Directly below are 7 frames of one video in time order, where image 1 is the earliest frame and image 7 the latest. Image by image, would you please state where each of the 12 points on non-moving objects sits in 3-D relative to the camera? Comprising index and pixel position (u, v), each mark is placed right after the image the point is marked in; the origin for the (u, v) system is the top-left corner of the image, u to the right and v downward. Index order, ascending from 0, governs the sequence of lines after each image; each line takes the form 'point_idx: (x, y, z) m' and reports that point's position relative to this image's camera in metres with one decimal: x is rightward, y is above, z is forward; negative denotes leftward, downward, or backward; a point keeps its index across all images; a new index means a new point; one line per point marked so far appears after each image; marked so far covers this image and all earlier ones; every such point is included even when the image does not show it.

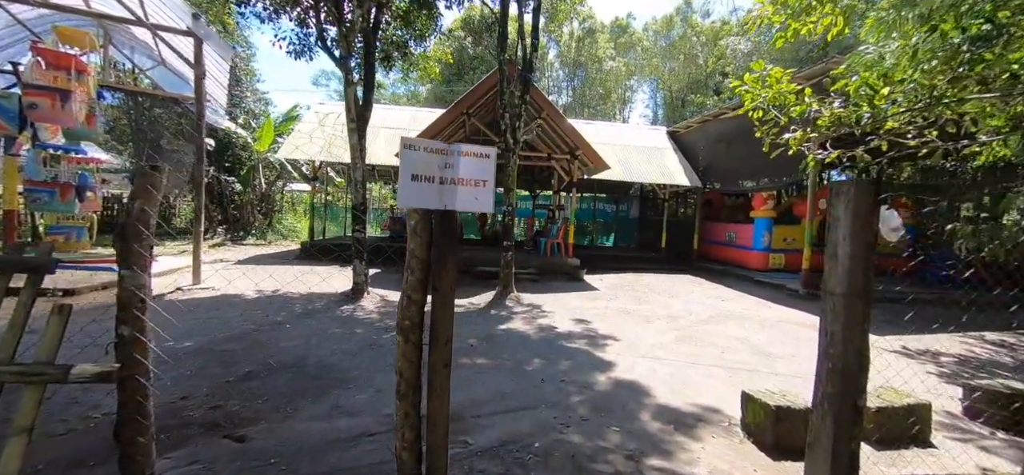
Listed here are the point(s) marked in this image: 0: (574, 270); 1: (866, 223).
0: (+1.5, -0.8, +10.0) m
1: (+1.5, 0.0, +1.8) m
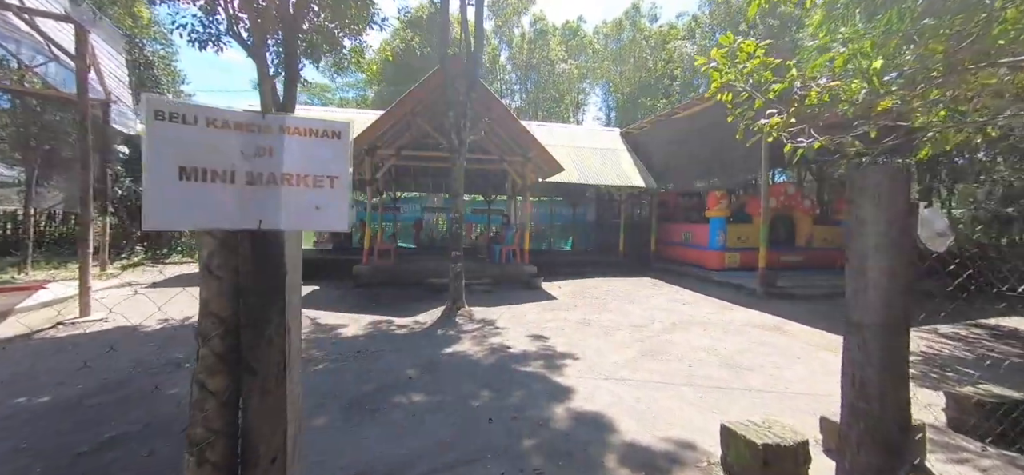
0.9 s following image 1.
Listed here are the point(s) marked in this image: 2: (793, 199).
0: (+0.4, -0.9, +9.4) m
1: (+1.2, 0.0, +1.3) m
2: (+7.0, +0.9, +10.3) m
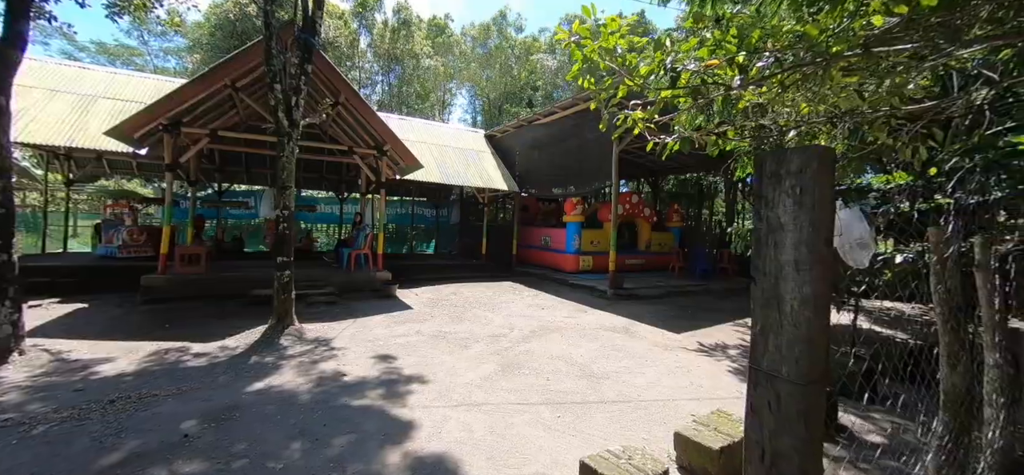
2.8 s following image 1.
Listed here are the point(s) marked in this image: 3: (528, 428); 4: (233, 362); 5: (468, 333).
0: (-2.6, -1.0, +8.4) m
1: (+0.7, 0.0, +0.9) m
2: (+3.4, +0.8, +11.2) m
3: (+0.1, -1.5, +3.2) m
4: (-3.2, -1.4, +4.8) m
5: (-0.6, -1.3, +5.9) m
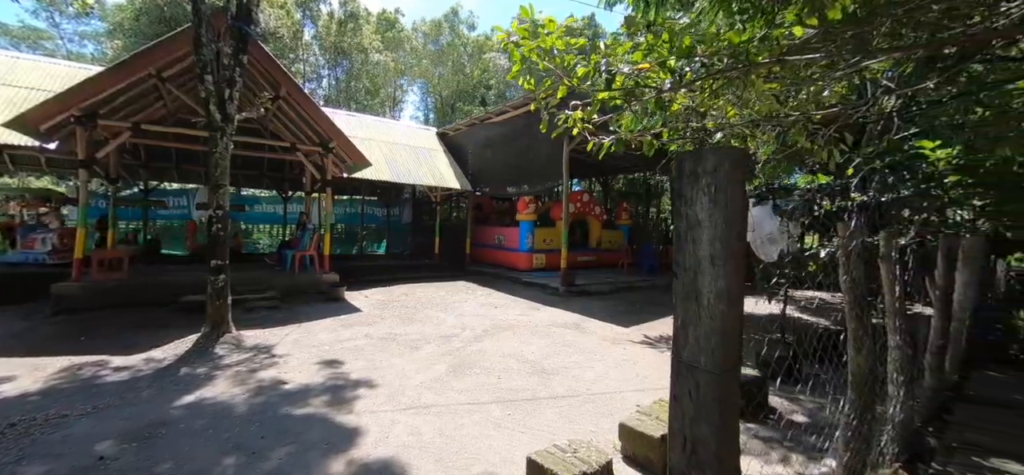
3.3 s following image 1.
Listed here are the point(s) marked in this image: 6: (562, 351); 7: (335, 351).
0: (-3.5, -1.0, +8.1) m
1: (+0.5, 0.0, +0.9) m
2: (+2.1, +0.8, +11.5) m
3: (-0.3, -1.5, +3.2) m
4: (-3.7, -1.5, +4.4) m
5: (-1.3, -1.3, +5.8) m
6: (+0.6, -1.4, +5.2) m
7: (-2.2, -1.4, +5.1) m
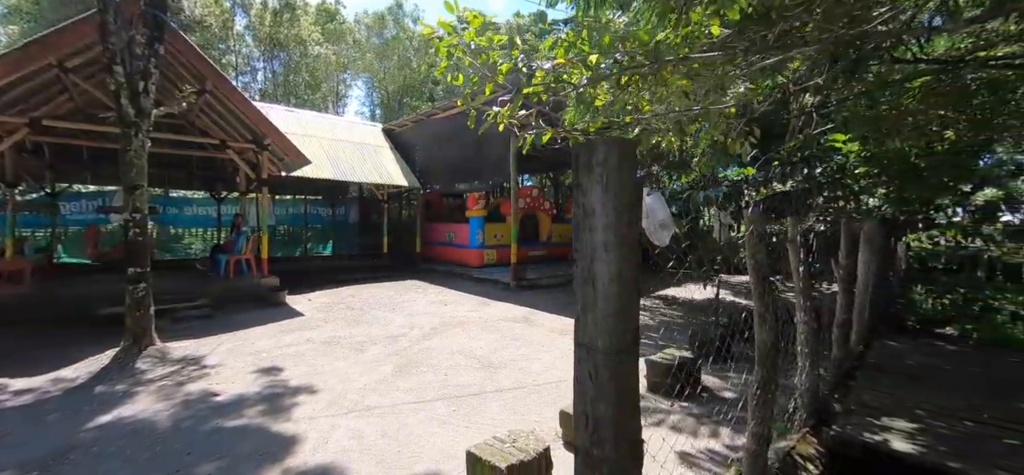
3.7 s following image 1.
0: (-4.4, -1.0, +7.7) m
1: (+0.3, 0.0, +1.0) m
2: (+0.7, +1.0, +11.7) m
3: (-0.7, -1.5, +3.2) m
4: (-4.3, -1.5, +4.0) m
5: (-2.0, -1.3, +5.6) m
6: (0.0, -1.3, +5.2) m
7: (-2.8, -1.4, +4.9) m
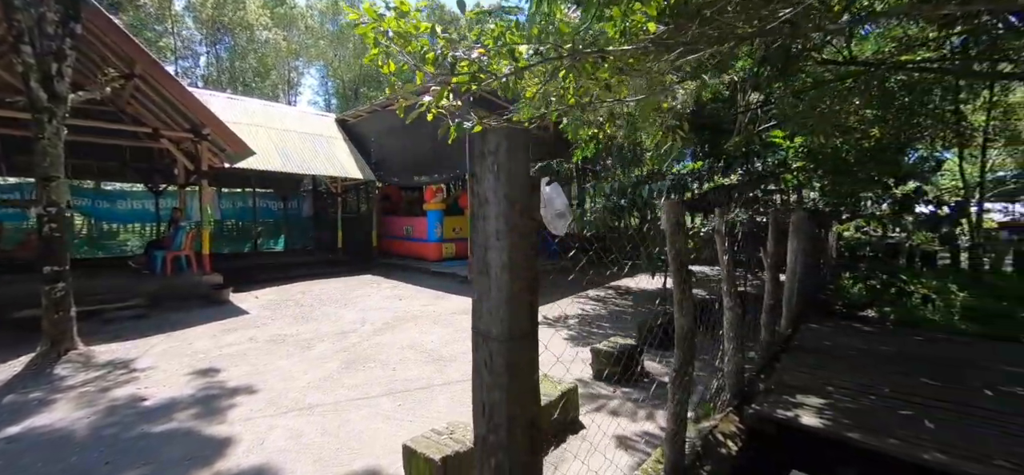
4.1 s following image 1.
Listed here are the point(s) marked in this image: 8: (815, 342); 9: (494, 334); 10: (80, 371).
0: (-5.2, -0.9, +7.3) m
1: (0.0, +0.1, +1.0) m
2: (-0.4, +1.2, +11.7) m
3: (-1.1, -1.4, +3.2) m
4: (-4.7, -1.5, +3.7) m
5: (-2.6, -1.2, +5.5) m
6: (-0.6, -1.3, +5.2) m
7: (-3.3, -1.3, +4.6) m
8: (+2.6, -0.9, +3.5) m
9: (0.0, -0.2, +1.0) m
10: (-4.5, -1.4, +4.4) m
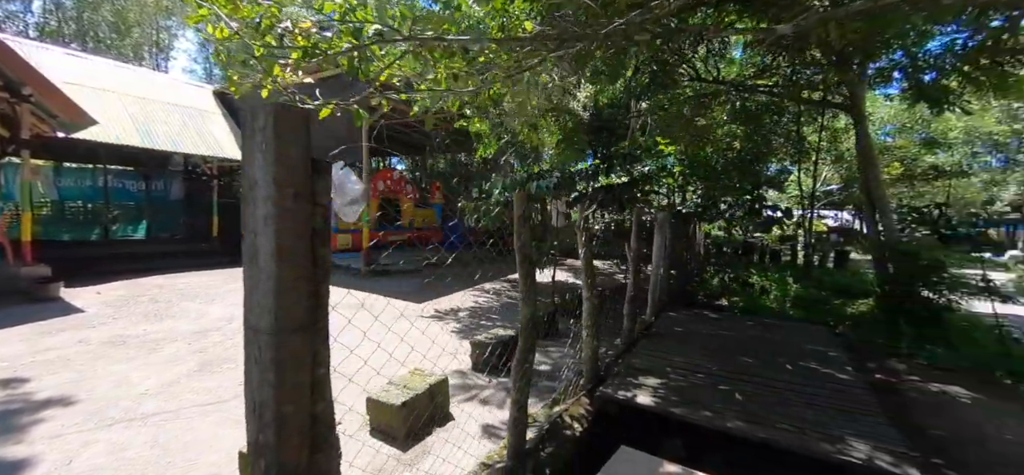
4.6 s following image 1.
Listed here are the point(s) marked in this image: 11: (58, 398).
0: (-6.9, -0.7, +6.1) m
1: (-0.5, +0.1, +0.9) m
2: (-3.0, +1.4, +11.3) m
3: (-2.1, -1.3, +2.8) m
4: (-5.7, -1.3, +2.6) m
5: (-4.0, -1.1, +4.8) m
6: (-2.0, -1.1, +5.0) m
7: (-4.5, -1.2, +3.8) m
8: (+1.5, -0.9, +3.9) m
9: (-0.5, -0.2, +0.9) m
10: (-5.6, -1.2, +3.3) m
11: (-3.5, -1.3, +3.3) m
